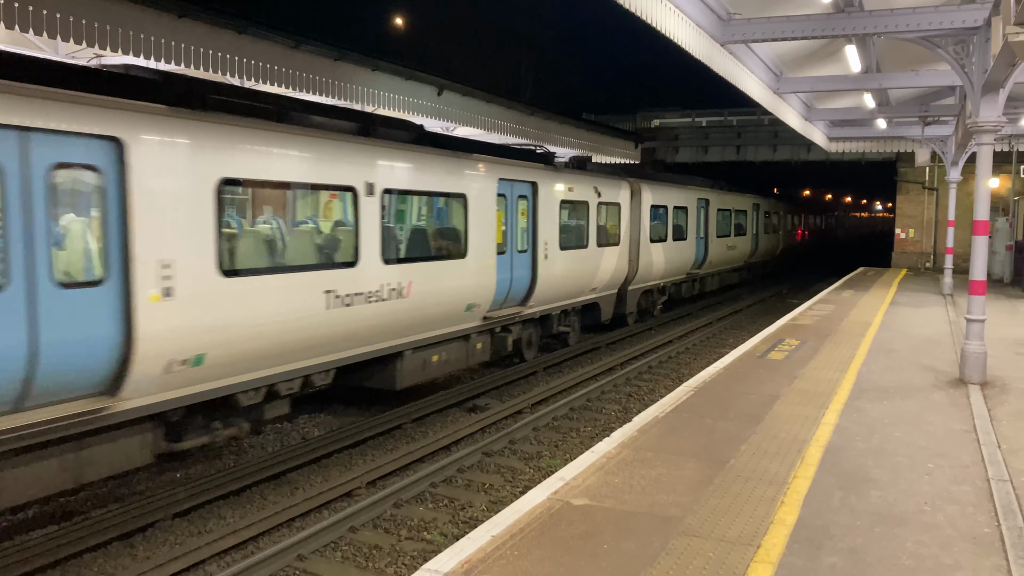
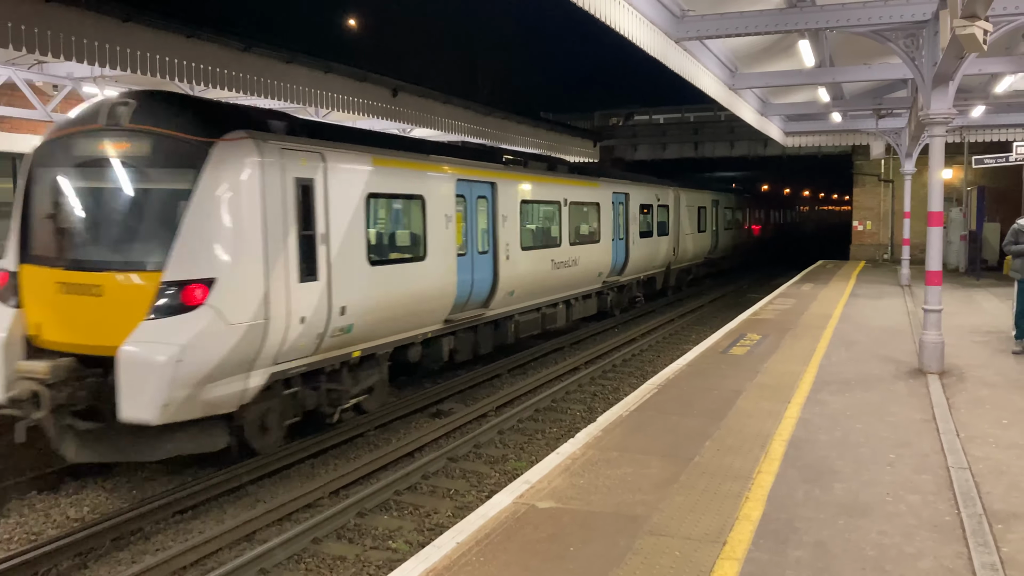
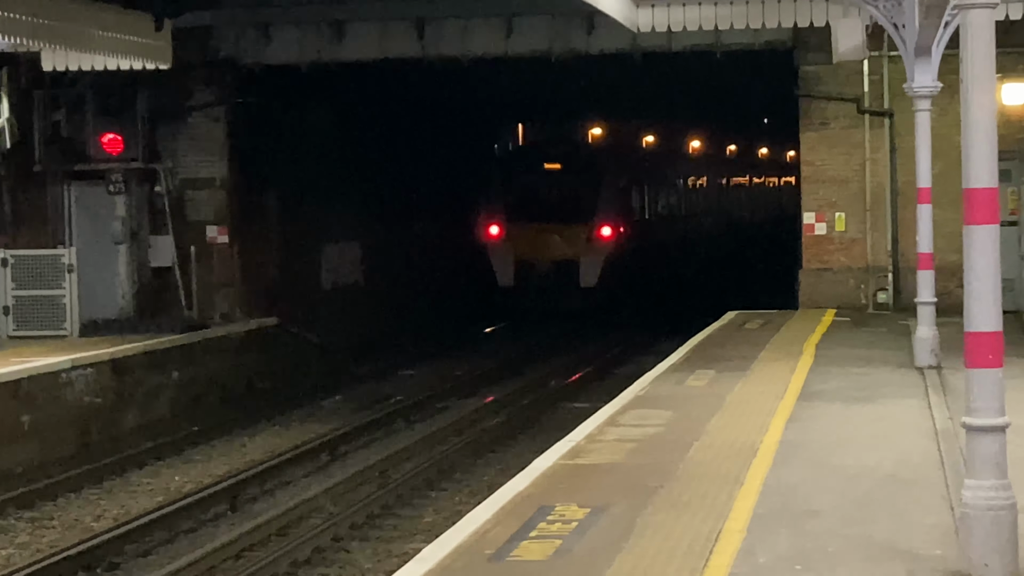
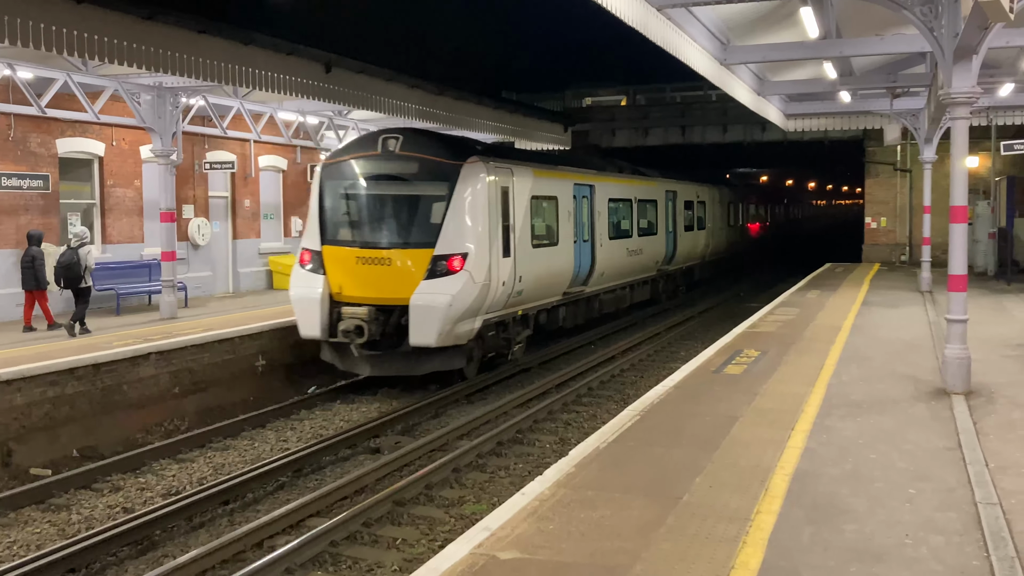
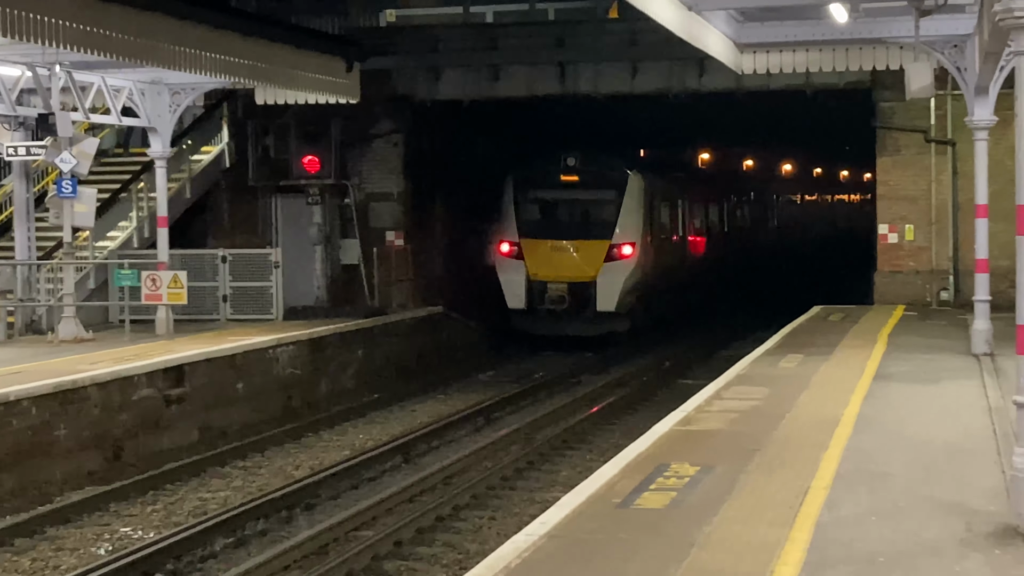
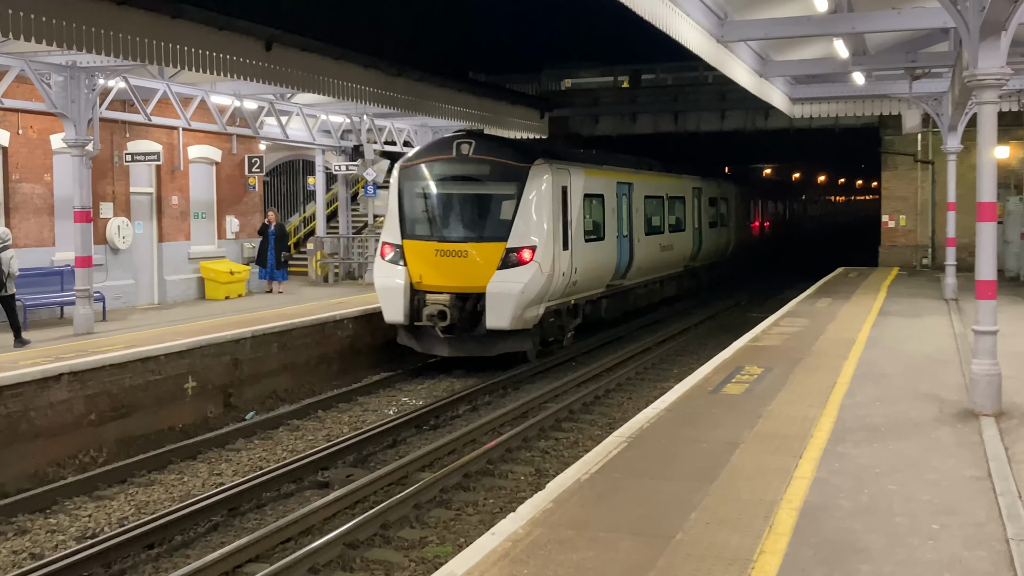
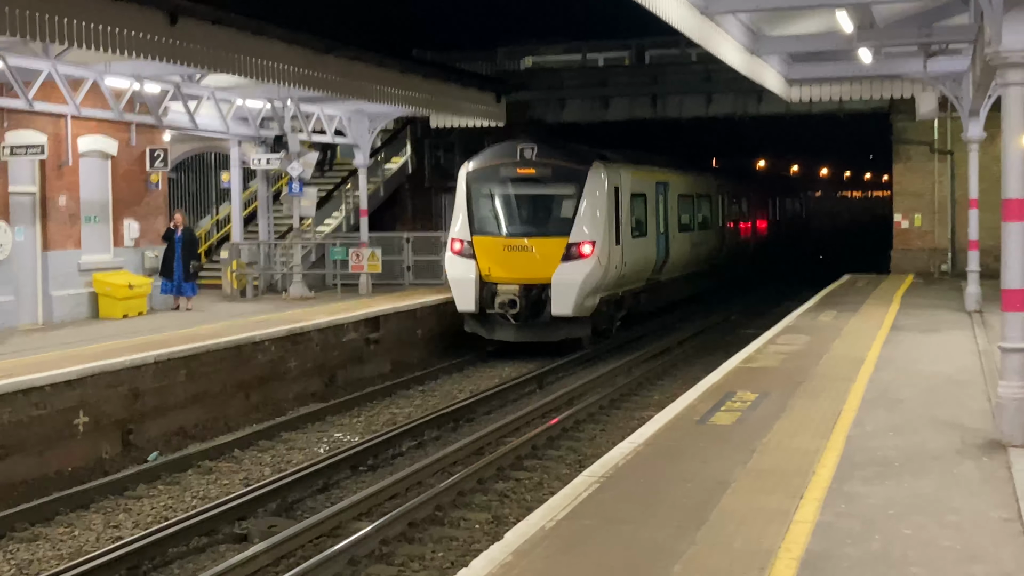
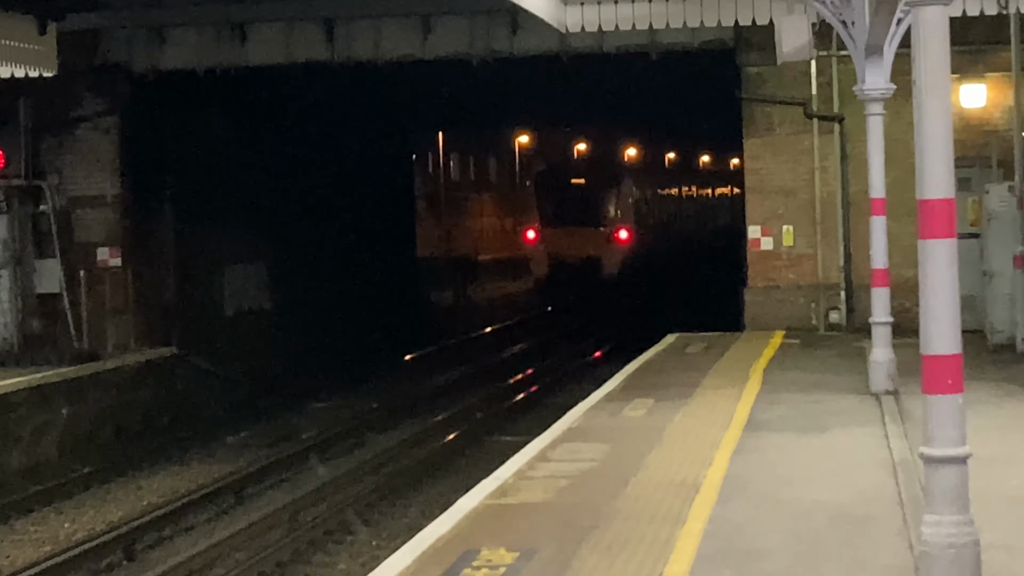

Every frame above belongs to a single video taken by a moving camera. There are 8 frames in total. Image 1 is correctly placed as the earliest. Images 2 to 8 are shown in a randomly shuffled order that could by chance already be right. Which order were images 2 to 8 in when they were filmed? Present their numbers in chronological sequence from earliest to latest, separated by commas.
2, 4, 6, 7, 5, 3, 8
